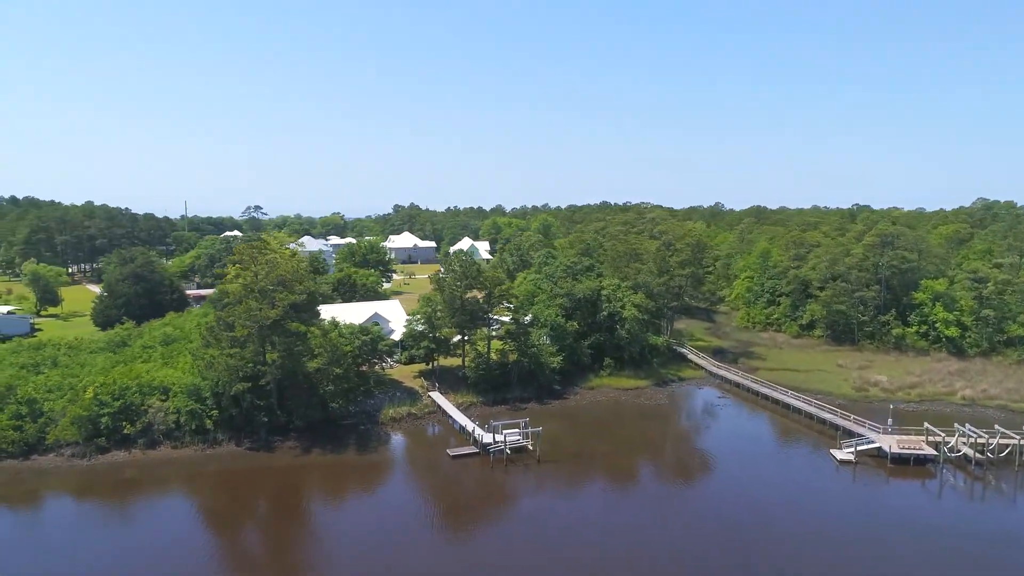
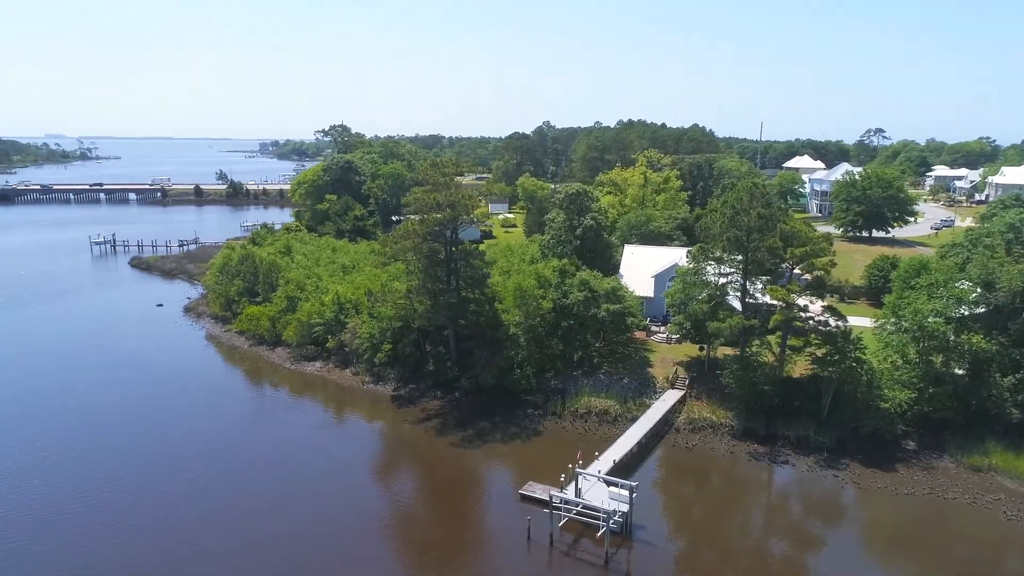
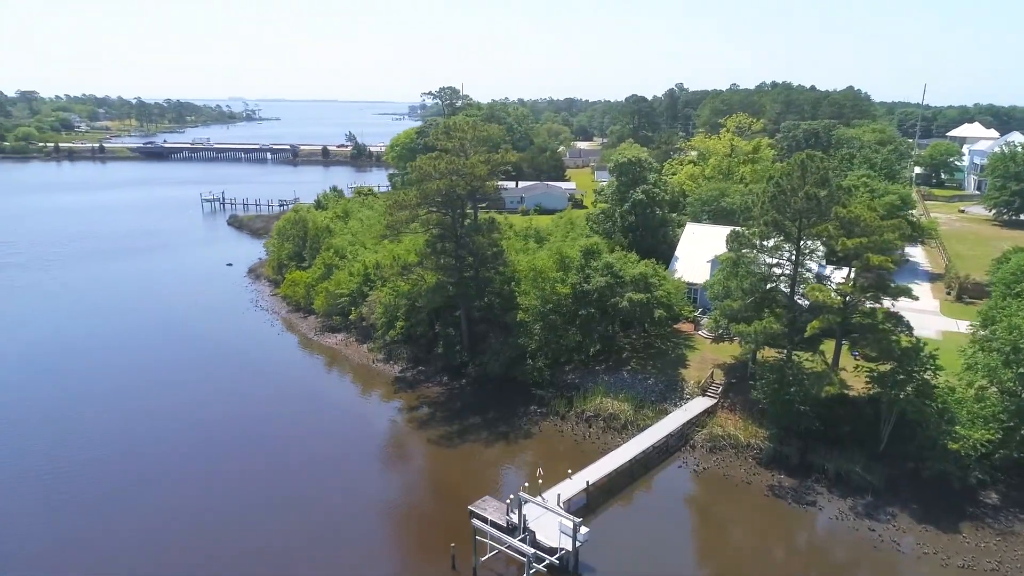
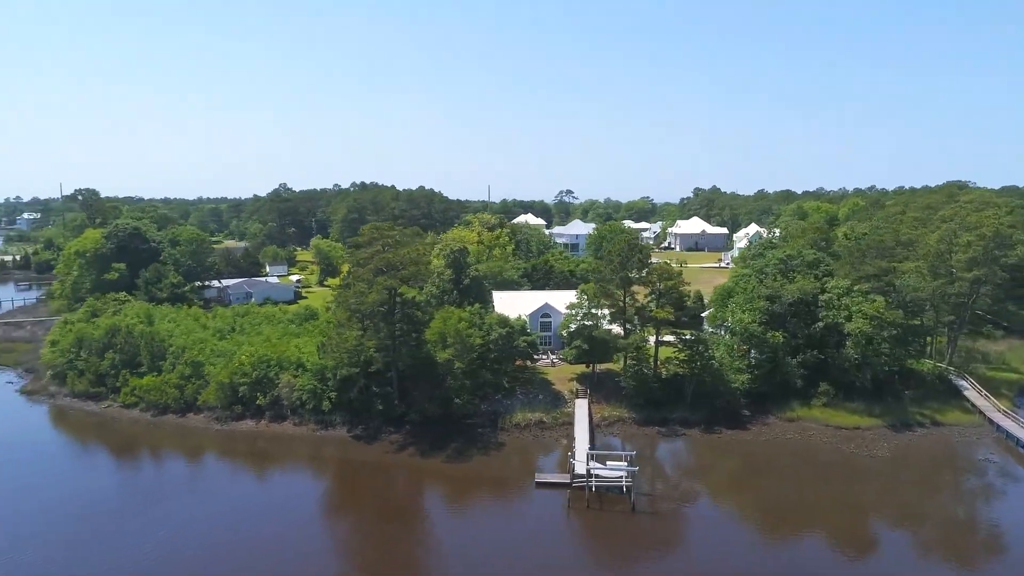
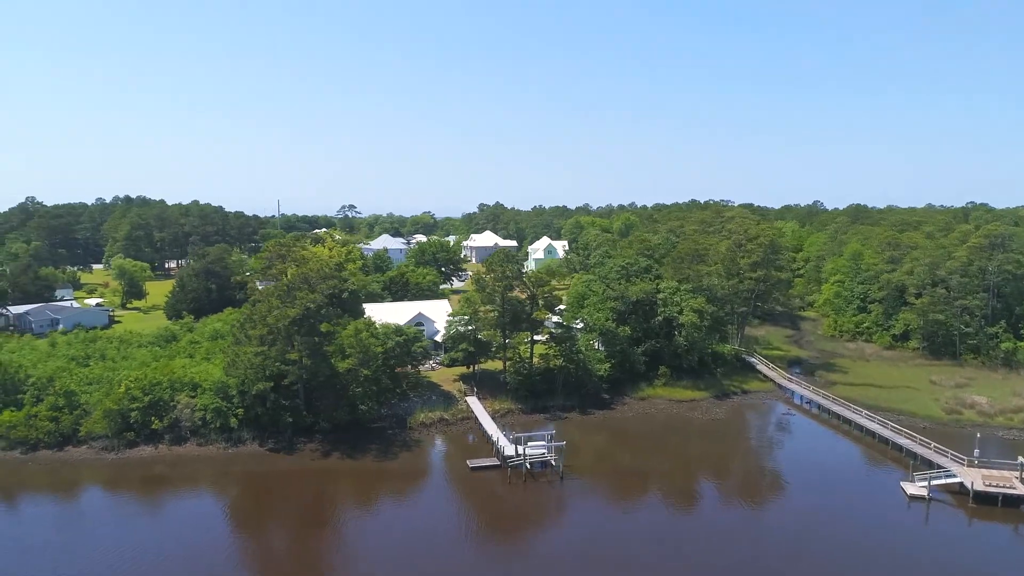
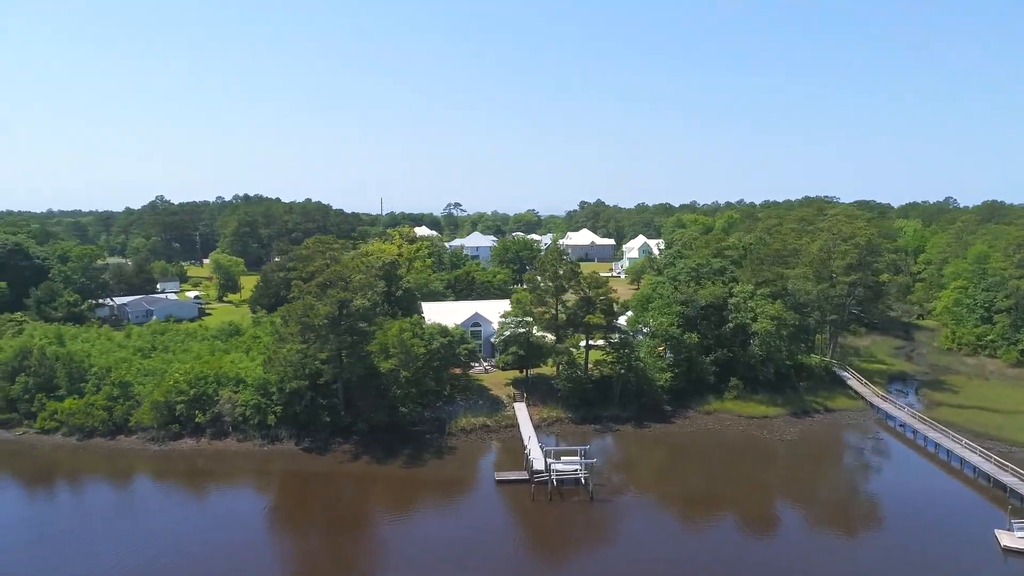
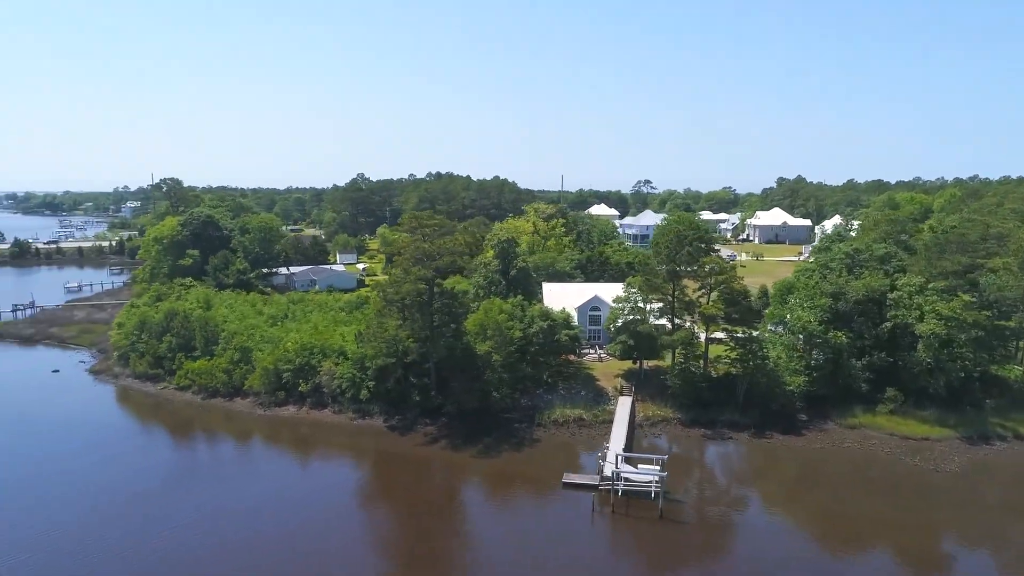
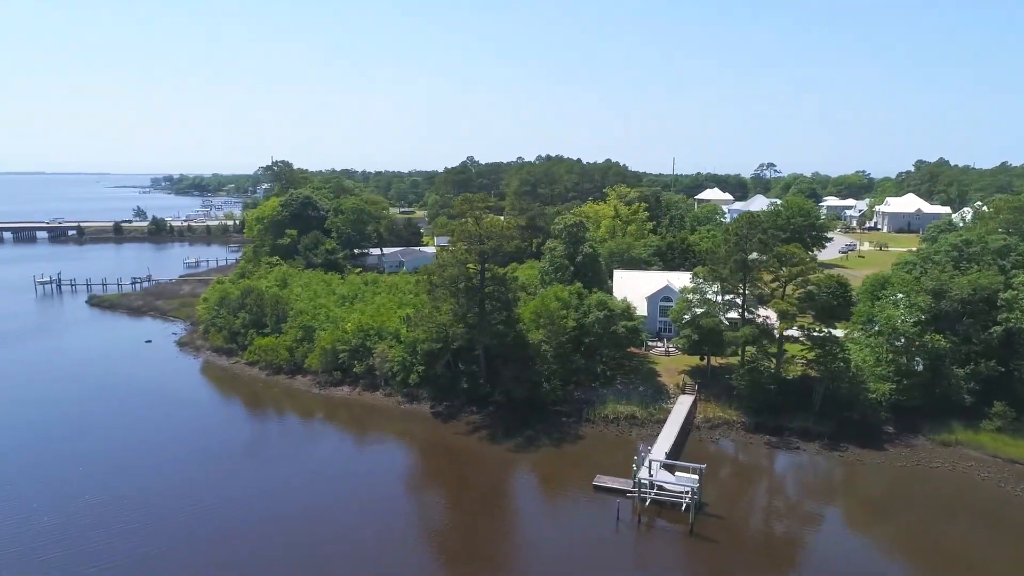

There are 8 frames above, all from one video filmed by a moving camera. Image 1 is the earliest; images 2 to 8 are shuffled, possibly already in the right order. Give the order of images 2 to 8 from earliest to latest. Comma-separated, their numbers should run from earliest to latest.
5, 6, 4, 7, 8, 2, 3
